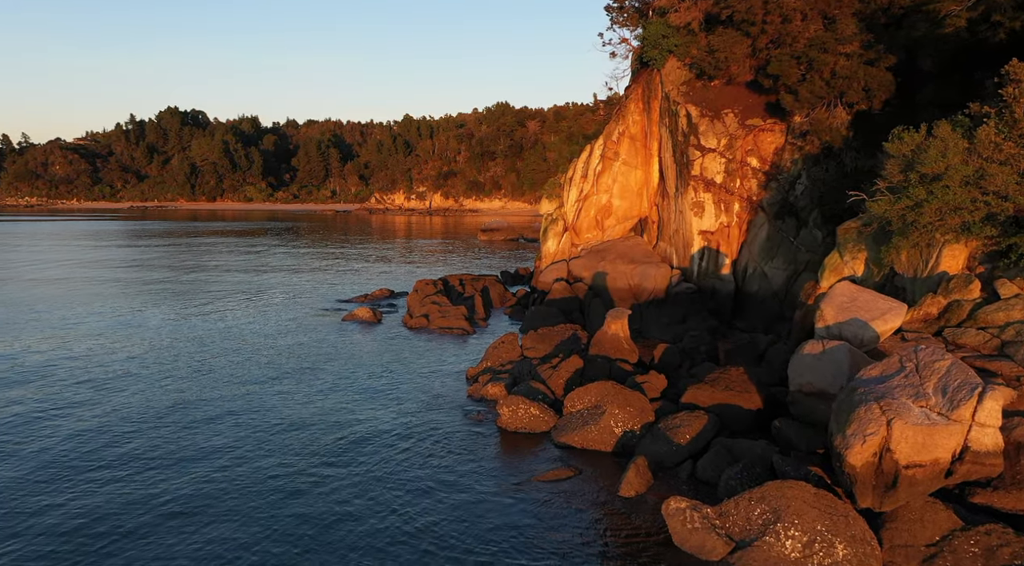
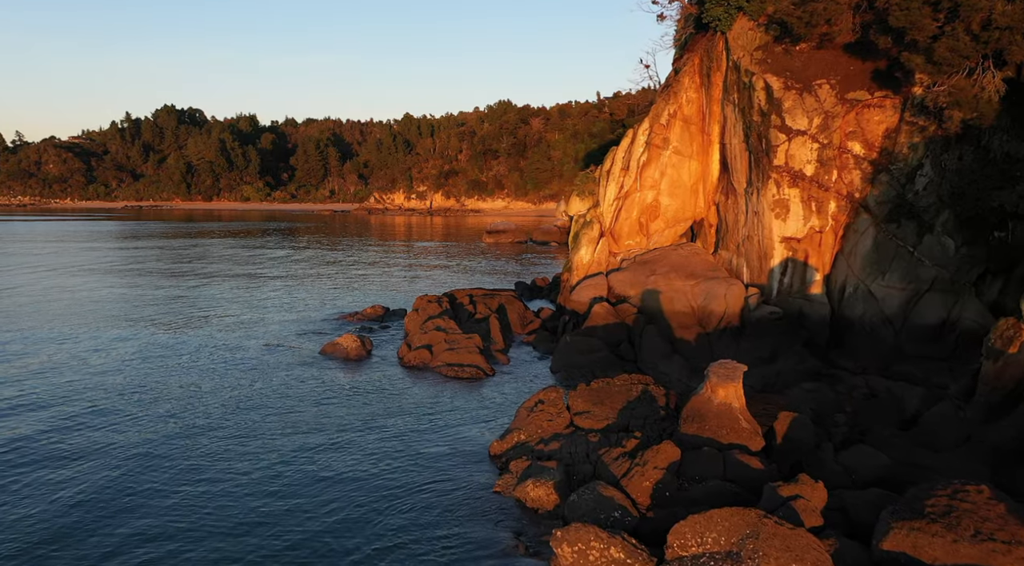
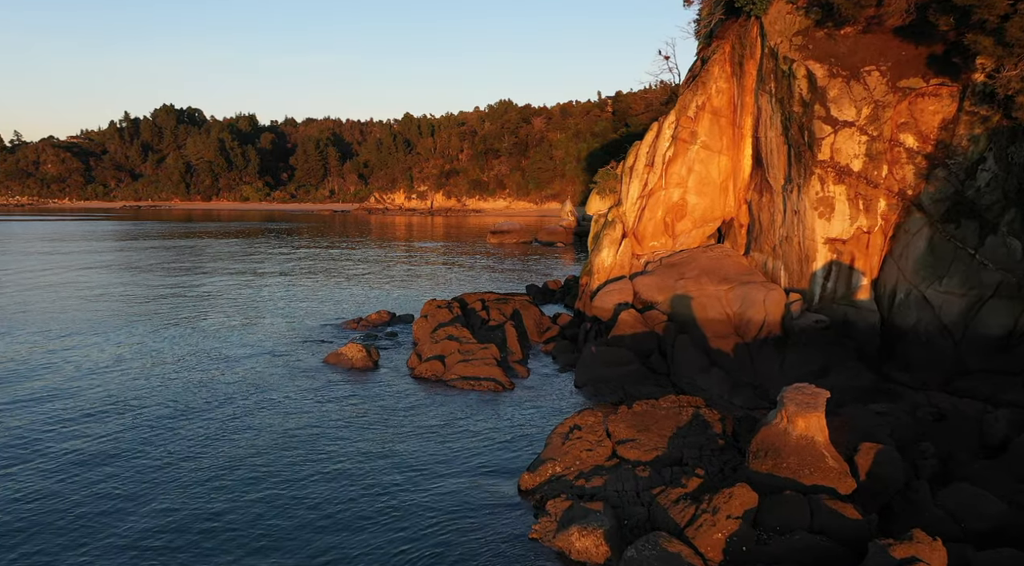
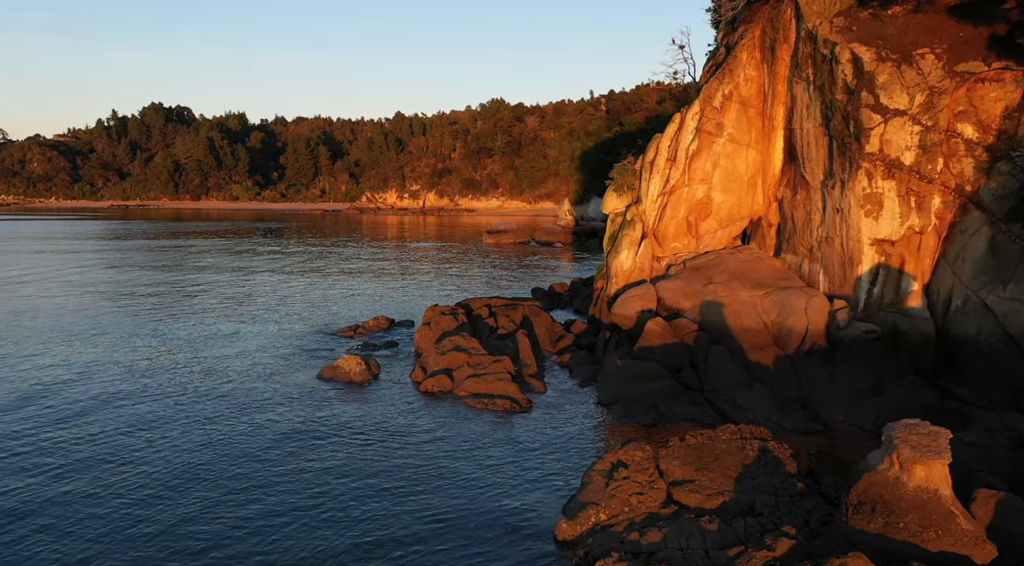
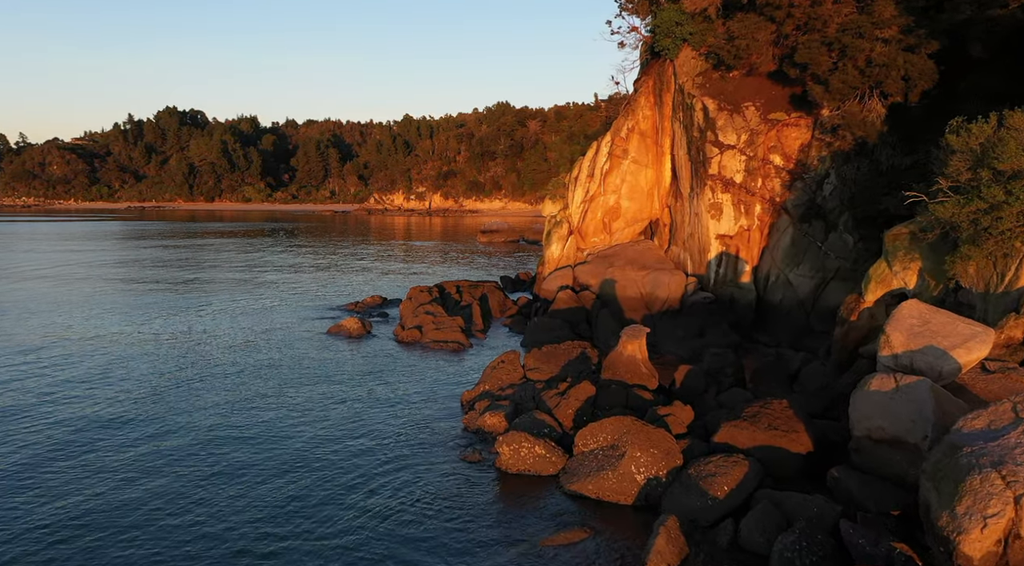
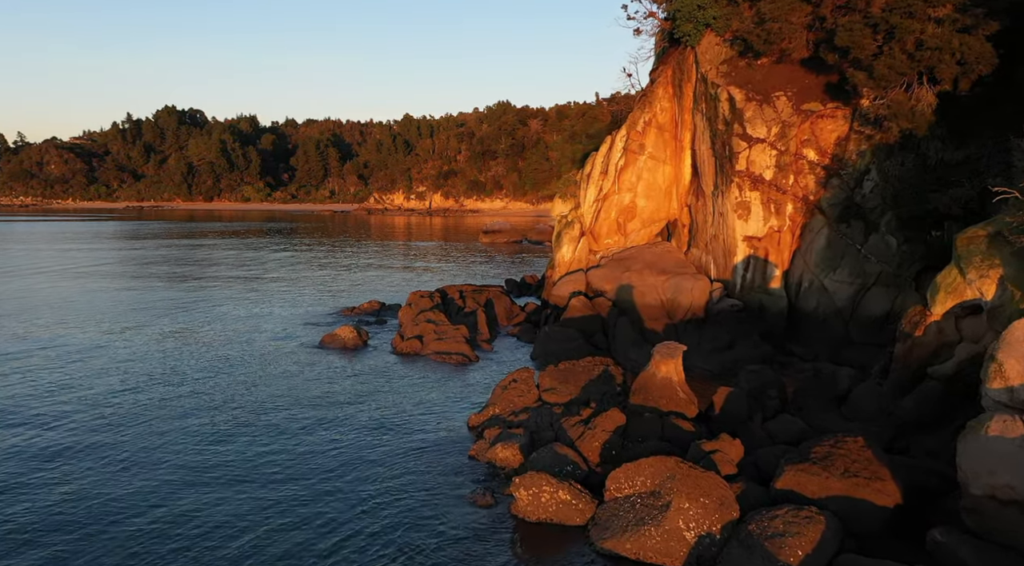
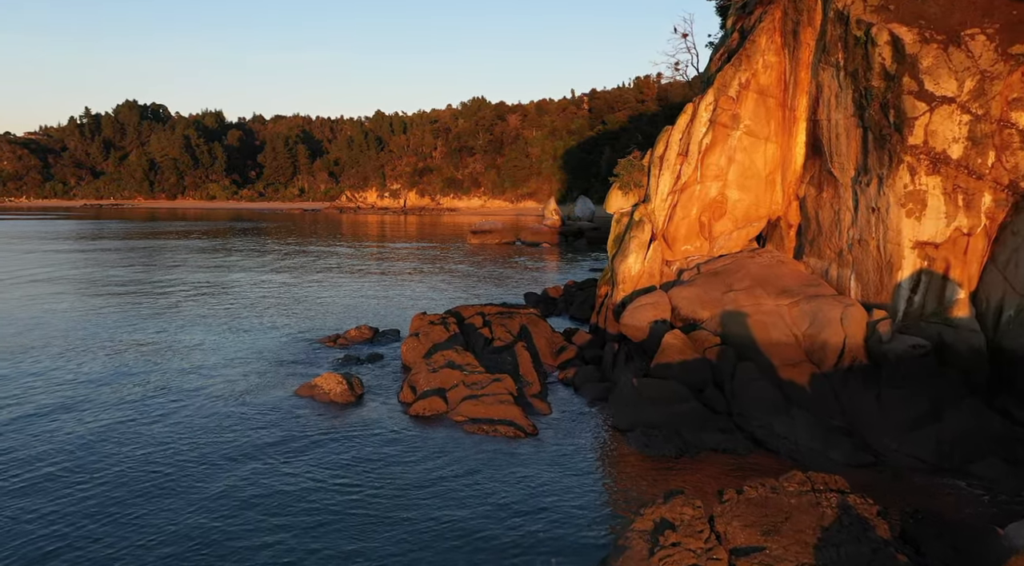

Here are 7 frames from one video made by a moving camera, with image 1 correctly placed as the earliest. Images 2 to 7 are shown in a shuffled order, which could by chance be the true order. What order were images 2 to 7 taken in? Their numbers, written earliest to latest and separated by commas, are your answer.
5, 6, 2, 3, 4, 7
